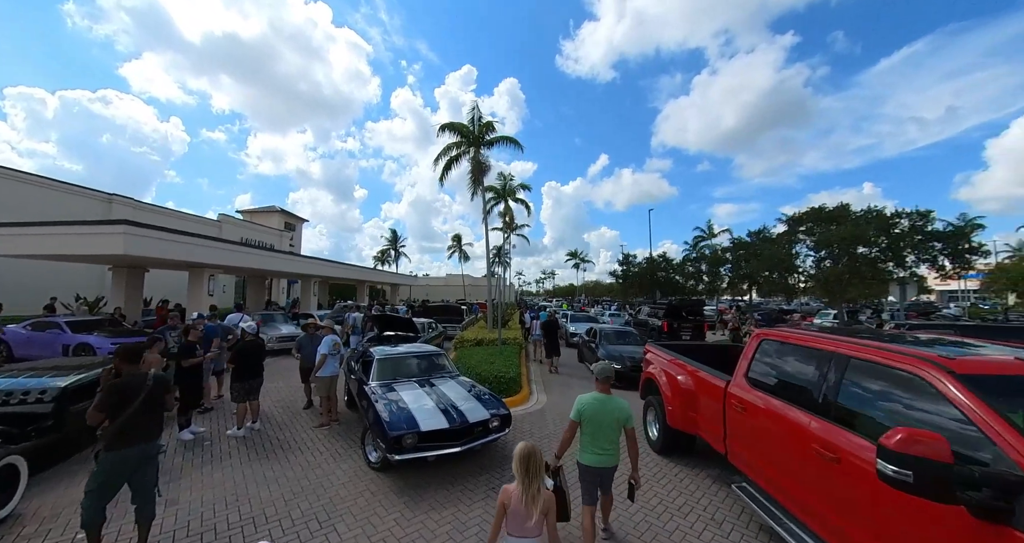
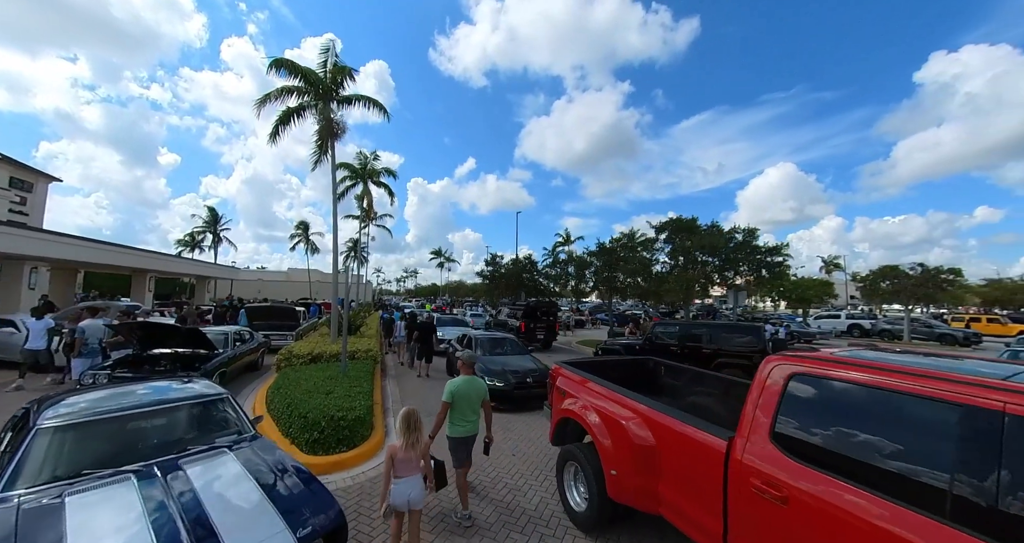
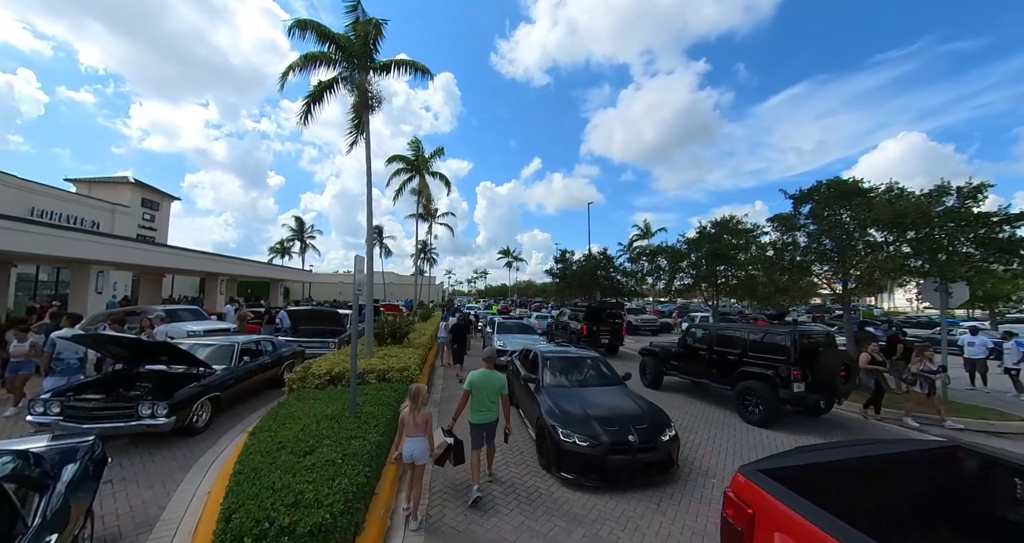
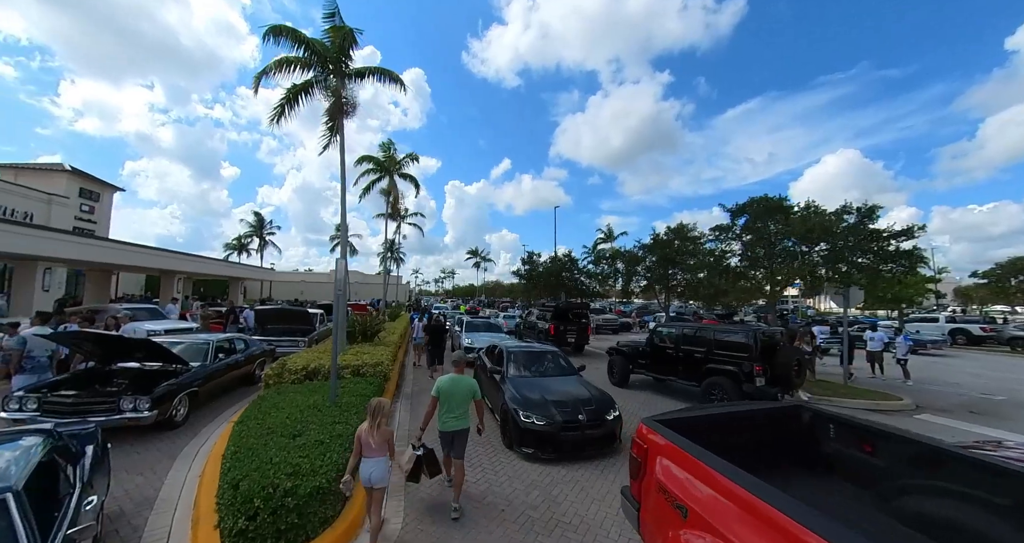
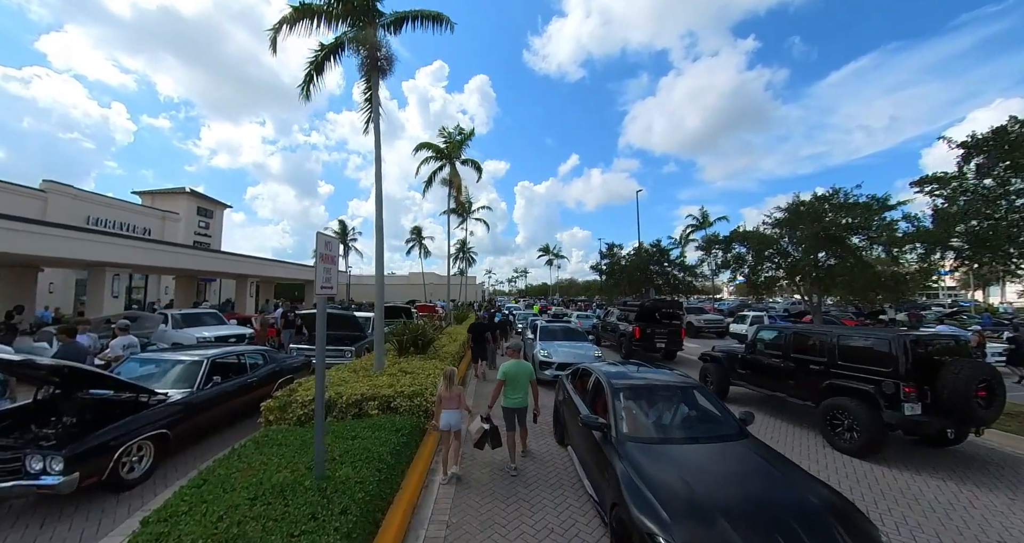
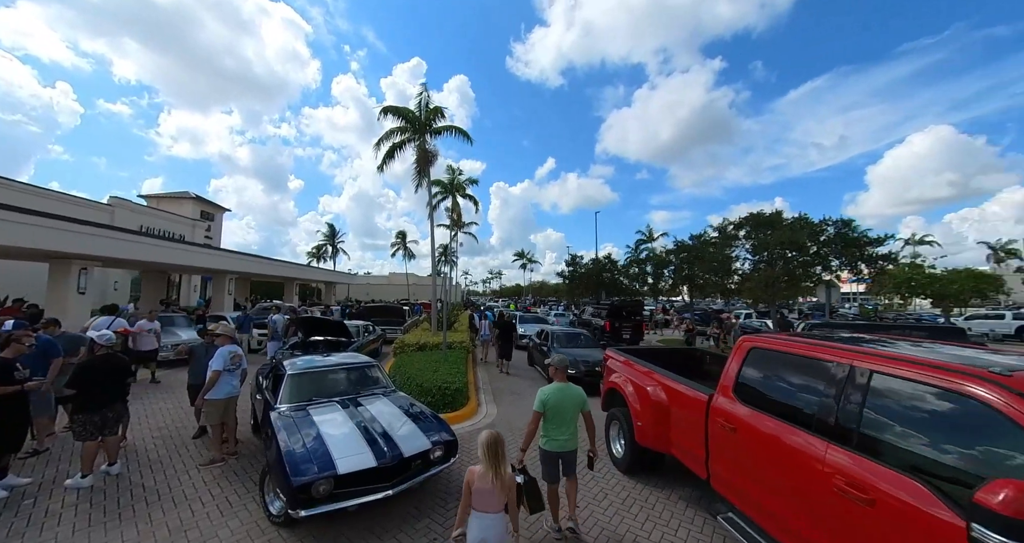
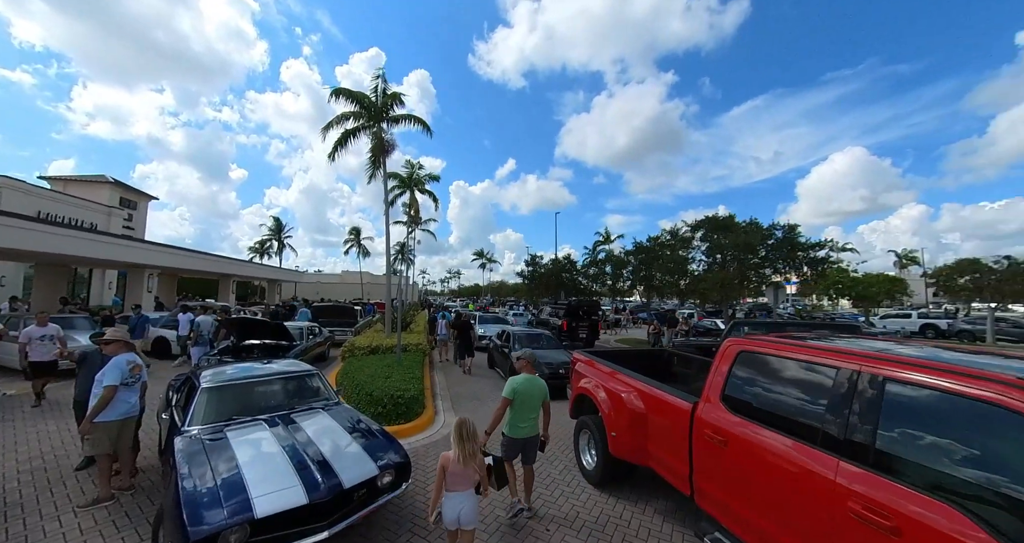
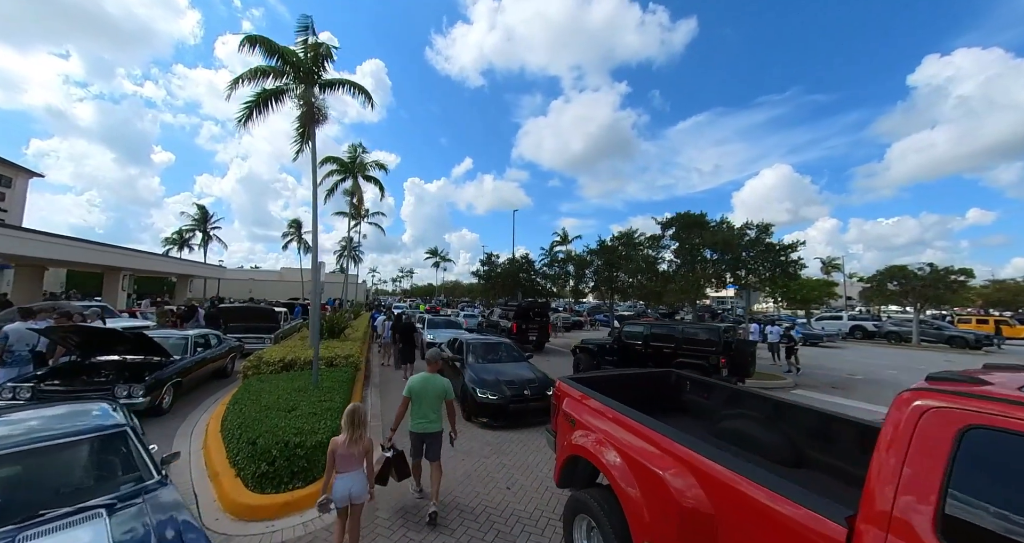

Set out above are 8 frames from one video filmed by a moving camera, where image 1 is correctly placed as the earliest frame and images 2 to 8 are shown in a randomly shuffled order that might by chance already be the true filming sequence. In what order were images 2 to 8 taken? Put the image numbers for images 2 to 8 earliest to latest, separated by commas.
6, 7, 2, 8, 4, 3, 5
